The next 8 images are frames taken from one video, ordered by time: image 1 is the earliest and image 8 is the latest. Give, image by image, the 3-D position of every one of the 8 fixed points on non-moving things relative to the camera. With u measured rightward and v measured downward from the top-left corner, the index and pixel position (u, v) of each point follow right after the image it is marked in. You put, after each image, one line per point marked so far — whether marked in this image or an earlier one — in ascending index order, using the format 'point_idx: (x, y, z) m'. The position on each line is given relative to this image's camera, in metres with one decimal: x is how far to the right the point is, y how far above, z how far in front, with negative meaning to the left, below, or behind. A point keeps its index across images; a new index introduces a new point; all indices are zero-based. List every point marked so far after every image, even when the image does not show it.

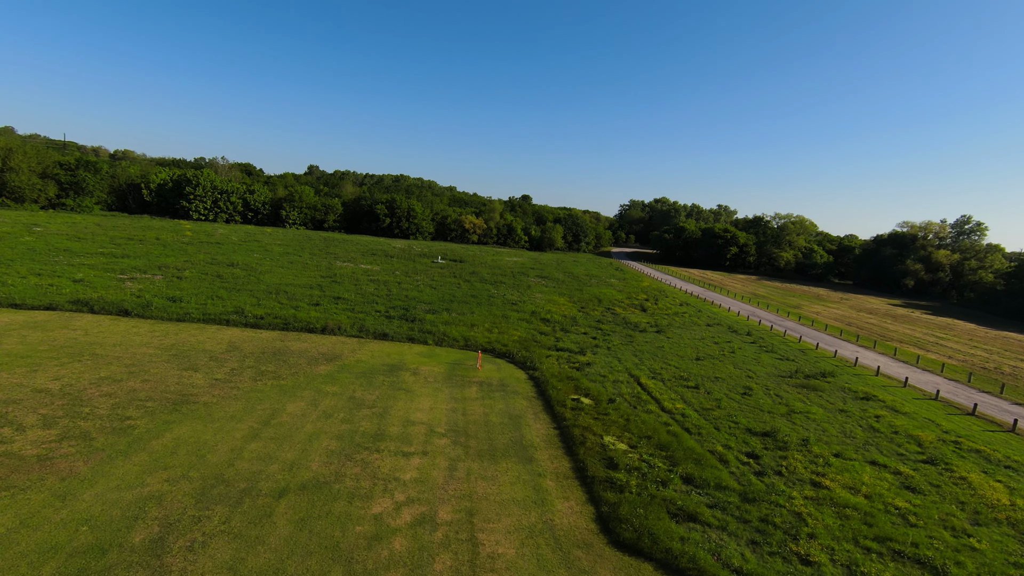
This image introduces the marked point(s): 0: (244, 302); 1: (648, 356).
0: (-10.1, -0.6, +19.3) m
1: (+4.9, -2.4, +18.3) m
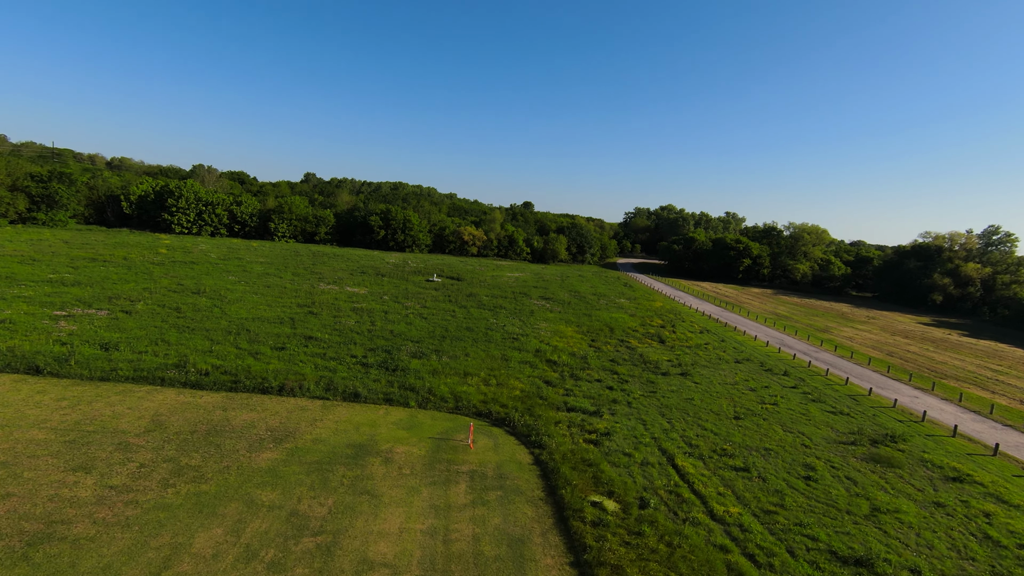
0: (-10.1, -1.9, +16.2) m
1: (+4.9, -3.7, +15.1) m
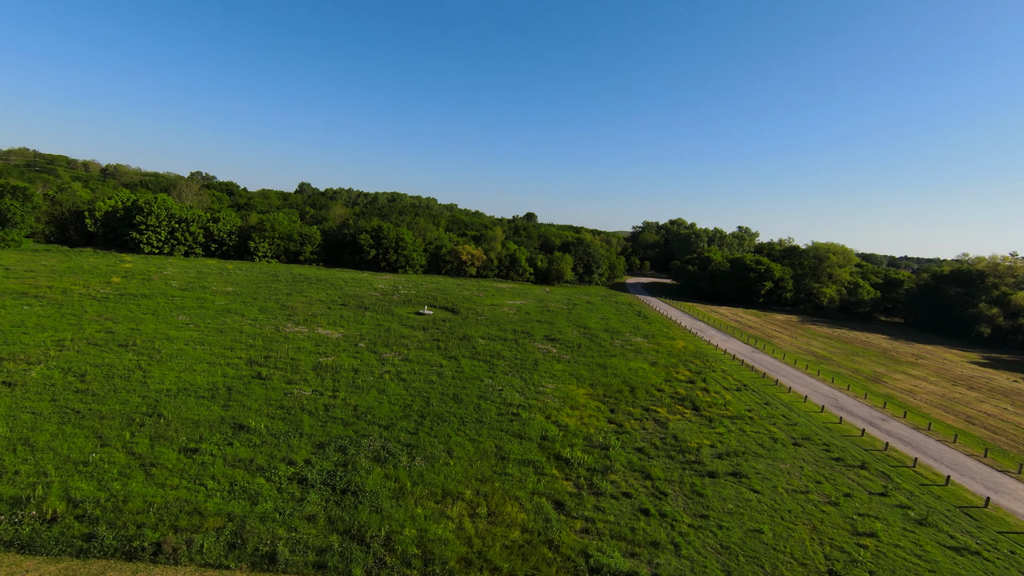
0: (-10.2, -3.9, +11.6) m
1: (+4.8, -5.8, +10.4) m
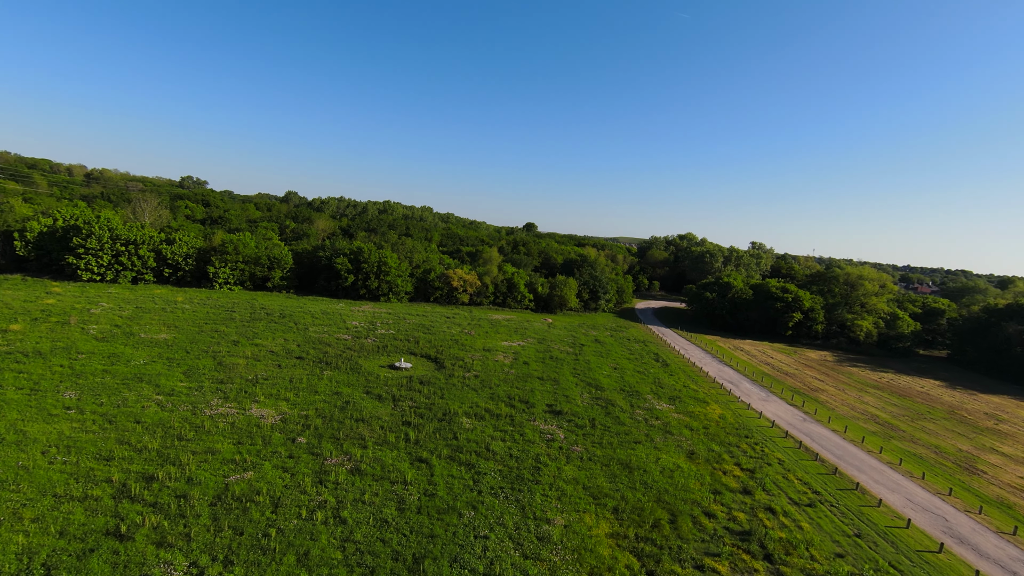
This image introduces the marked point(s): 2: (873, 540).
0: (-10.4, -6.3, +5.4) m
1: (+4.6, -8.3, +4.2) m
2: (+11.1, -7.7, +15.7) m
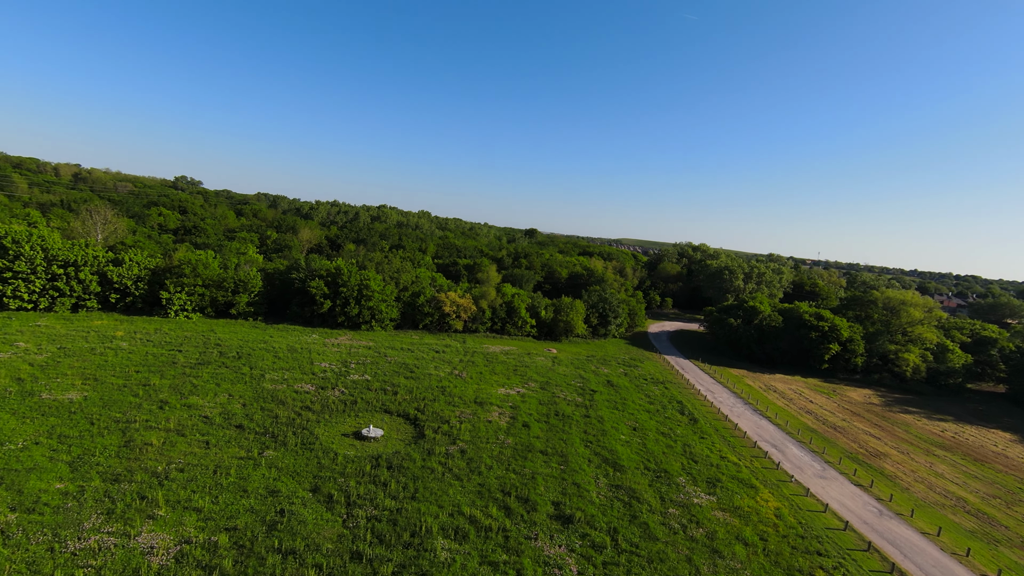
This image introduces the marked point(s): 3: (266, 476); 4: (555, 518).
0: (-10.7, -8.5, -0.4) m
1: (+4.3, -10.6, -1.6) m
2: (+10.9, -10.0, +9.9) m
3: (-8.7, -6.7, +18.3) m
4: (+1.5, -7.8, +17.8) m
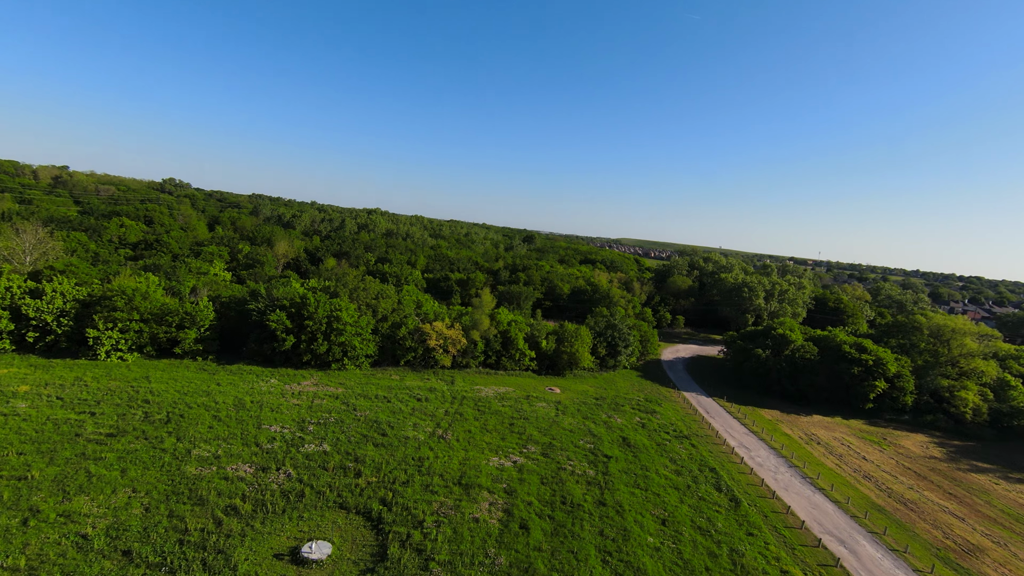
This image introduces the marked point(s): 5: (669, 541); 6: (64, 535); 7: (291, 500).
0: (-10.8, -10.8, -6.4) m
1: (+4.1, -12.8, -7.6) m
2: (+10.7, -12.2, +4.0) m
3: (-8.9, -8.9, +12.2) m
4: (+1.3, -10.0, +11.8) m
5: (+6.1, -9.6, +19.9) m
6: (-14.1, -7.8, +16.2) m
7: (-8.5, -8.1, +19.7) m
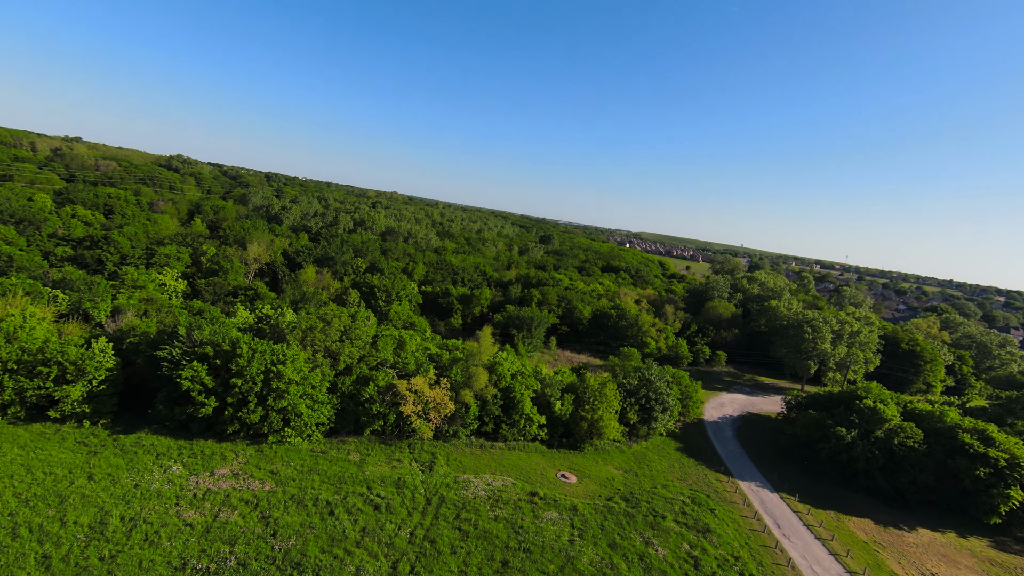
0: (-12.3, -14.1, -15.5) m
1: (+2.5, -16.9, -17.1) m
2: (+9.4, -16.3, -5.8) m
3: (-9.7, -11.9, +3.0) m
4: (+0.4, -13.5, +2.3) m
5: (+5.5, -13.1, +10.3) m
6: (-14.8, -10.4, +7.1) m
7: (-9.1, -10.9, +10.5) m
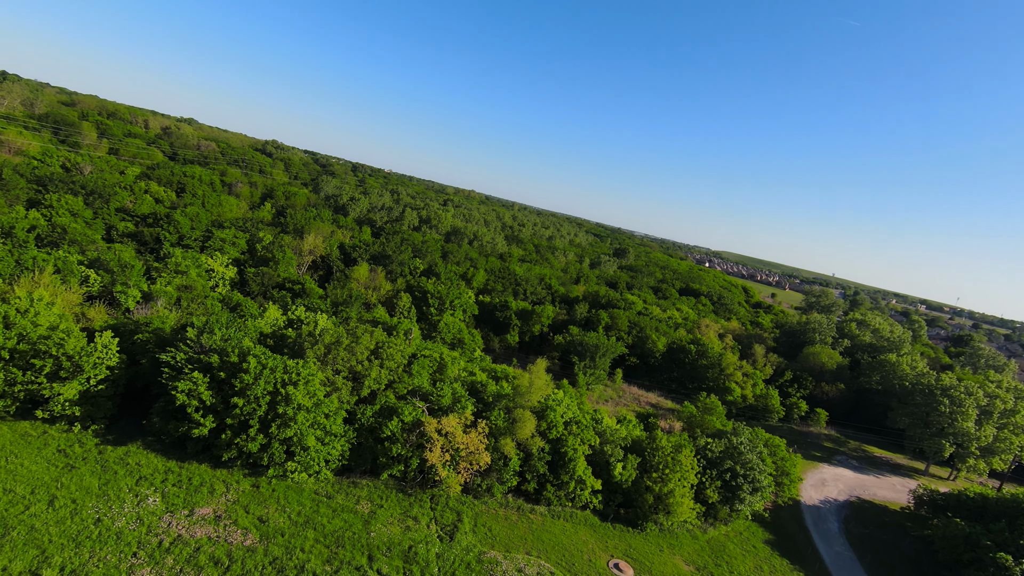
0: (-16.5, -13.7, -19.1) m
1: (-2.4, -17.9, -22.7) m
2: (+6.0, -18.2, -12.4) m
3: (-11.3, -12.0, -1.1) m
4: (-1.5, -14.6, -3.2) m
5: (+4.5, -14.9, +4.1) m
6: (-15.6, -10.1, +3.6) m
7: (-9.6, -11.2, +6.2) m
